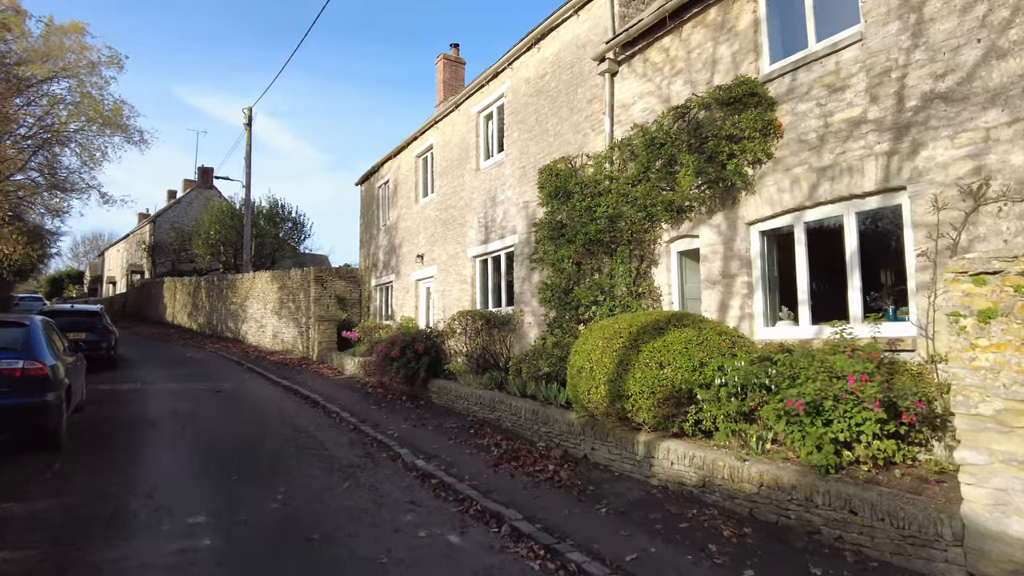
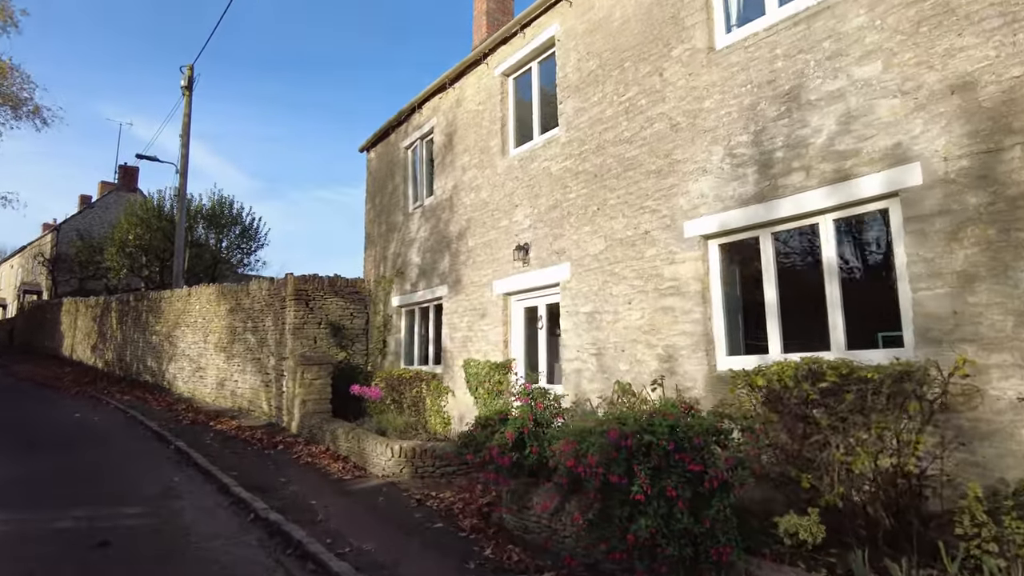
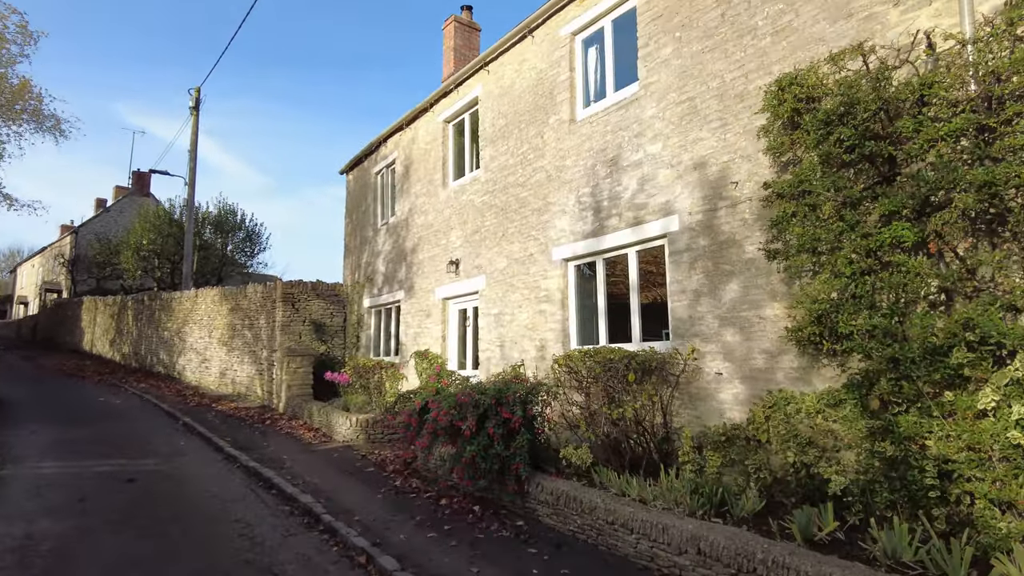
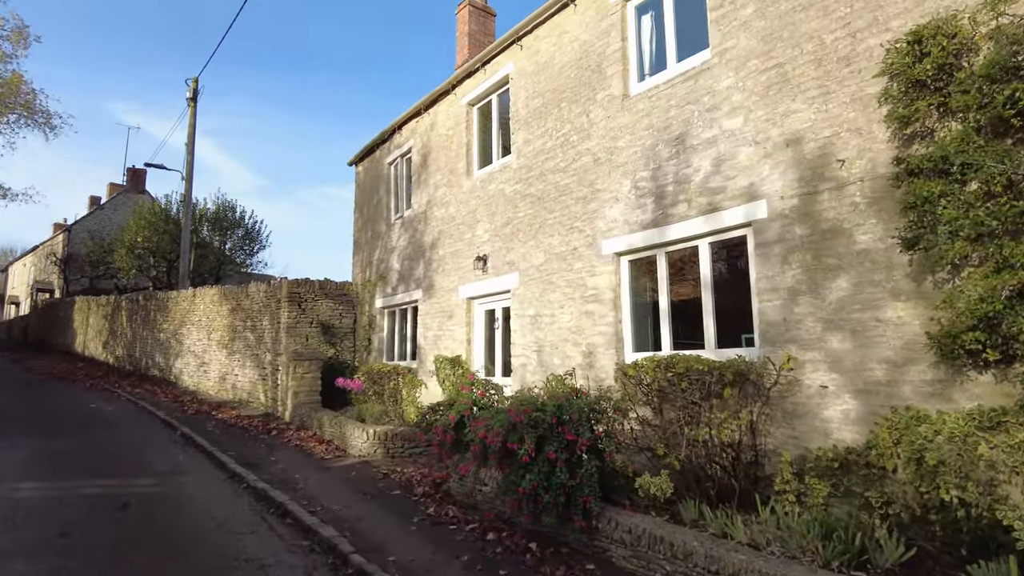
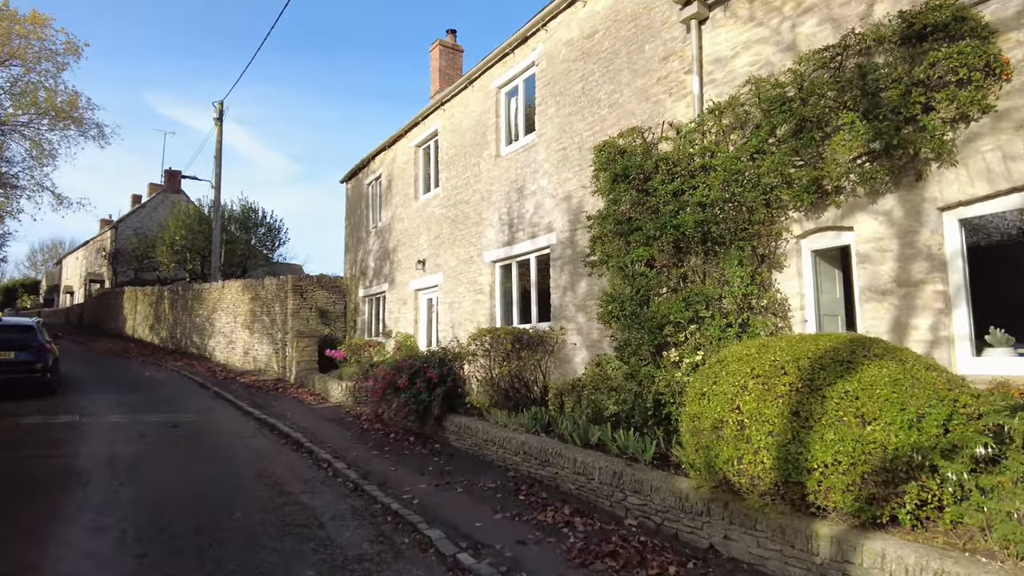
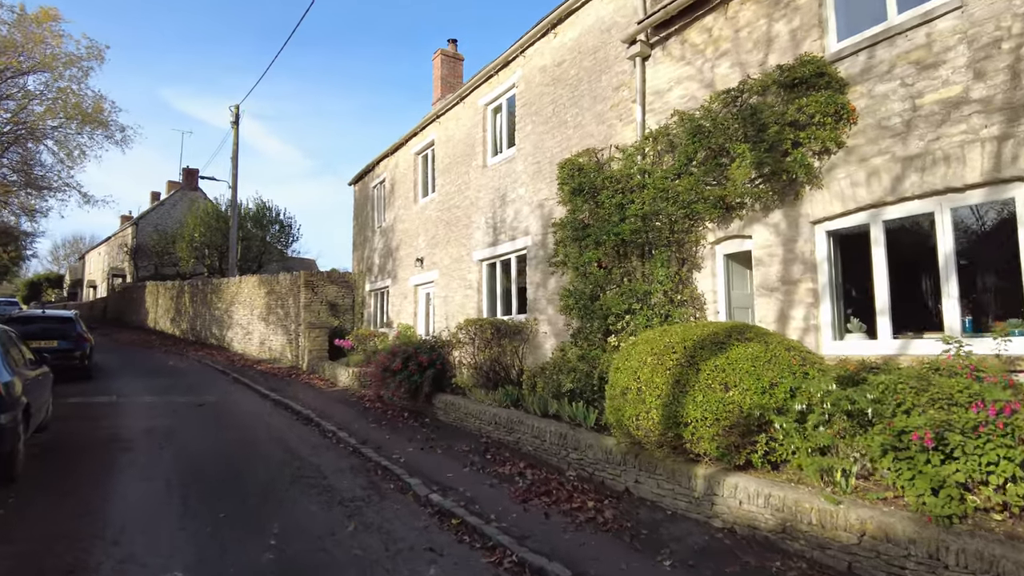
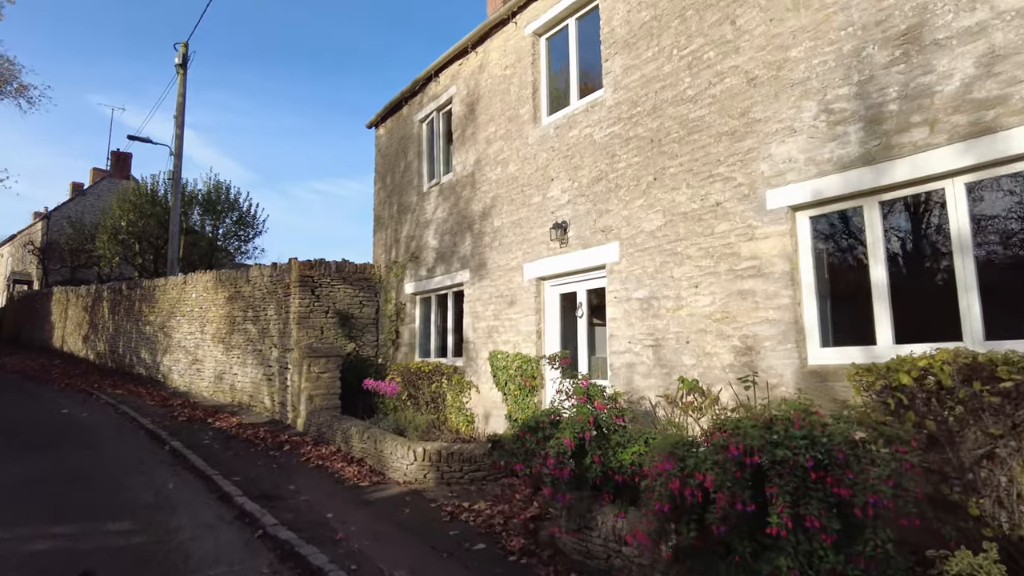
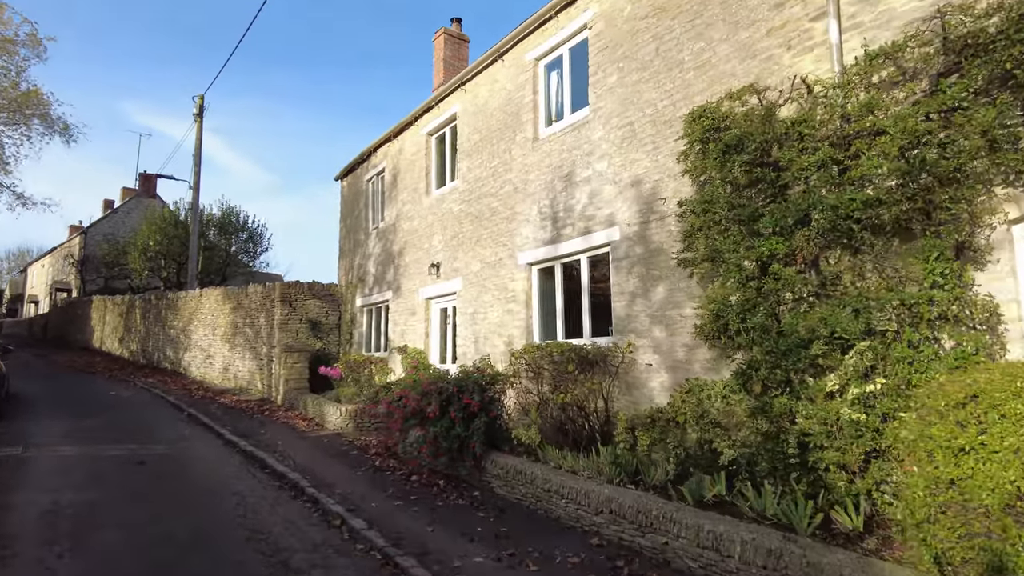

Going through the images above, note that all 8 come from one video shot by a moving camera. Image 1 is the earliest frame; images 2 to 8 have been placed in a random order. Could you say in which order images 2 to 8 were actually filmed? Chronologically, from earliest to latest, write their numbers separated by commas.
6, 5, 8, 3, 4, 2, 7
